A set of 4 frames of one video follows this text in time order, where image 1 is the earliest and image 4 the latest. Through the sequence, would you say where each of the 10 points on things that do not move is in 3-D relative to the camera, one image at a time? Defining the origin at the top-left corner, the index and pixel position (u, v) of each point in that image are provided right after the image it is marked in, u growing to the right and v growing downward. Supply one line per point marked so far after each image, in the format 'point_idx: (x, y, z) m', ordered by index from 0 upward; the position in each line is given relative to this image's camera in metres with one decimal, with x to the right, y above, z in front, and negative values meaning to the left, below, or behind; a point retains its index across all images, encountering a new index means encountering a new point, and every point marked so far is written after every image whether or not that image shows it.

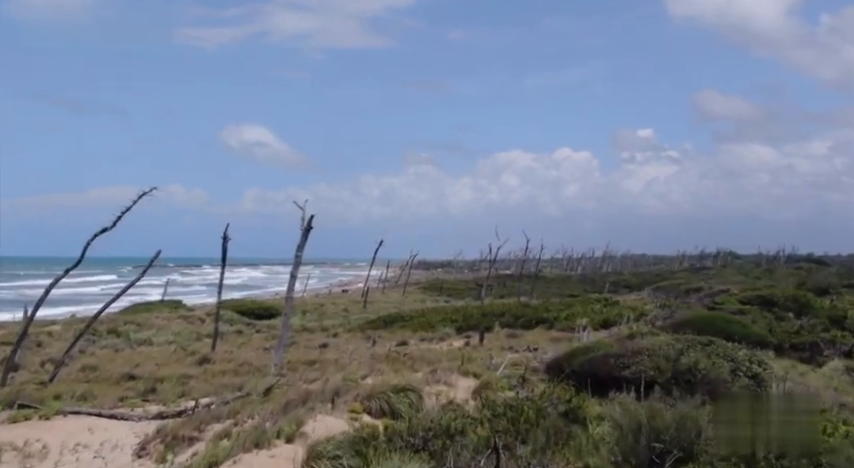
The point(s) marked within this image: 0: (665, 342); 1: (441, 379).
0: (+4.6, -2.1, +15.8) m
1: (+0.3, -2.6, +14.8) m
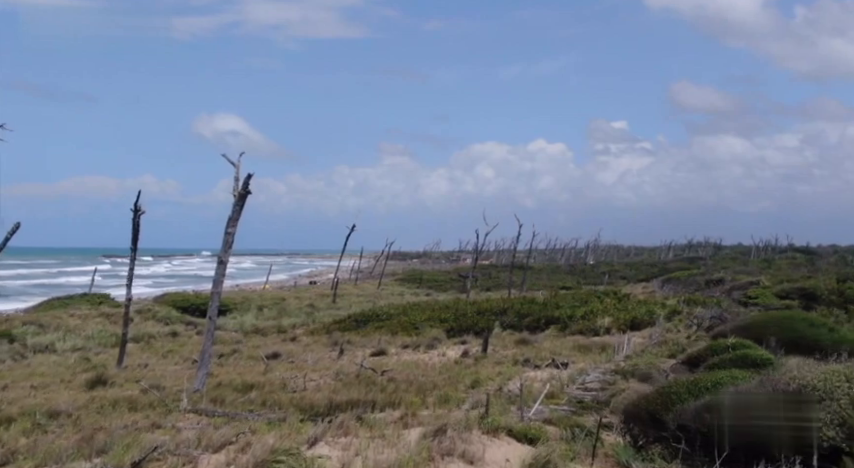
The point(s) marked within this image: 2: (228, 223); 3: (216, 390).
0: (+4.6, -1.5, +9.1) m
1: (+0.3, -2.1, +8.0) m
2: (-3.9, +0.2, +16.0) m
3: (-4.0, -3.0, +15.6) m
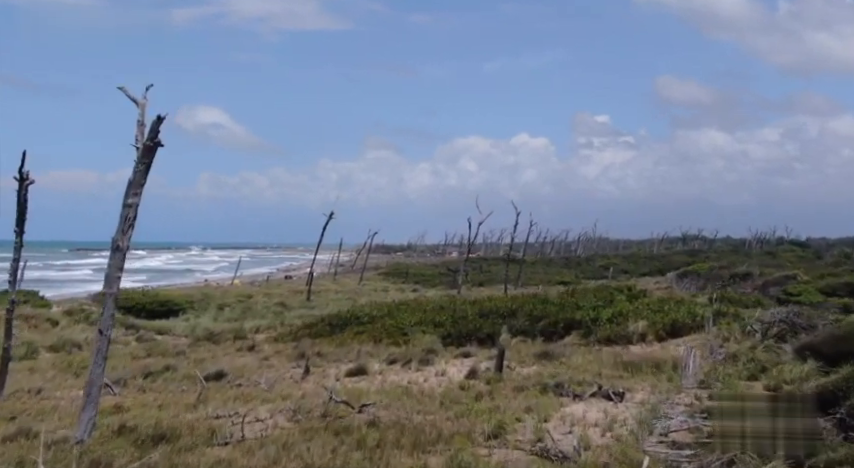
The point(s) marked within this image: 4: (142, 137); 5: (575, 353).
0: (+4.7, -1.2, +4.0) m
1: (+0.4, -1.8, +2.9) m
2: (-3.9, +0.6, +10.8) m
3: (-4.0, -2.6, +10.4) m
4: (-3.7, +1.3, +10.6) m
5: (+3.1, -2.5, +17.2) m
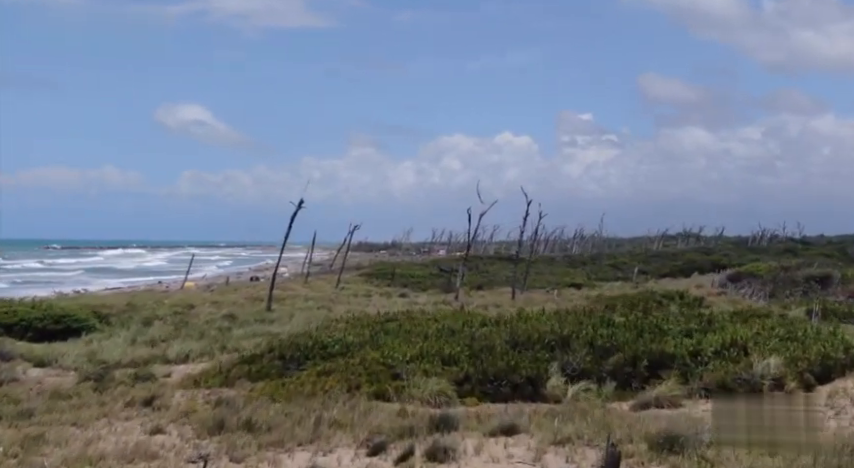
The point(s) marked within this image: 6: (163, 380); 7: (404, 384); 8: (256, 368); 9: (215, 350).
0: (+5.1, -1.0, -3.8) m
1: (+0.9, -1.6, -5.0) m
2: (-3.6, +0.8, +2.8) m
3: (-3.7, -2.4, +2.4) m
4: (-3.4, +1.5, +2.6) m
5: (+3.2, -2.2, +9.3) m
6: (-5.0, -2.7, +15.4) m
7: (-0.3, -2.3, +12.9) m
8: (-3.1, -2.5, +15.0) m
9: (-5.1, -2.8, +19.6) m
